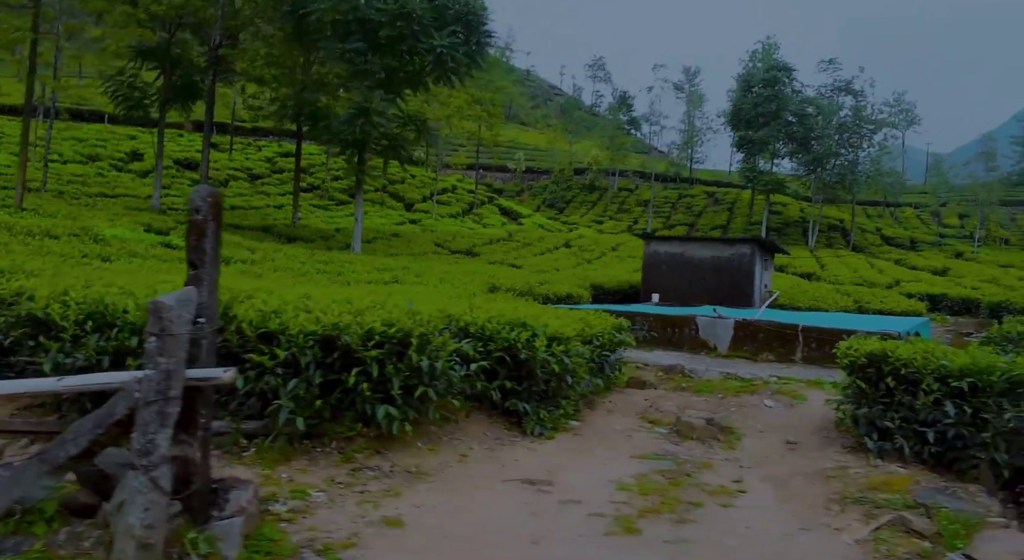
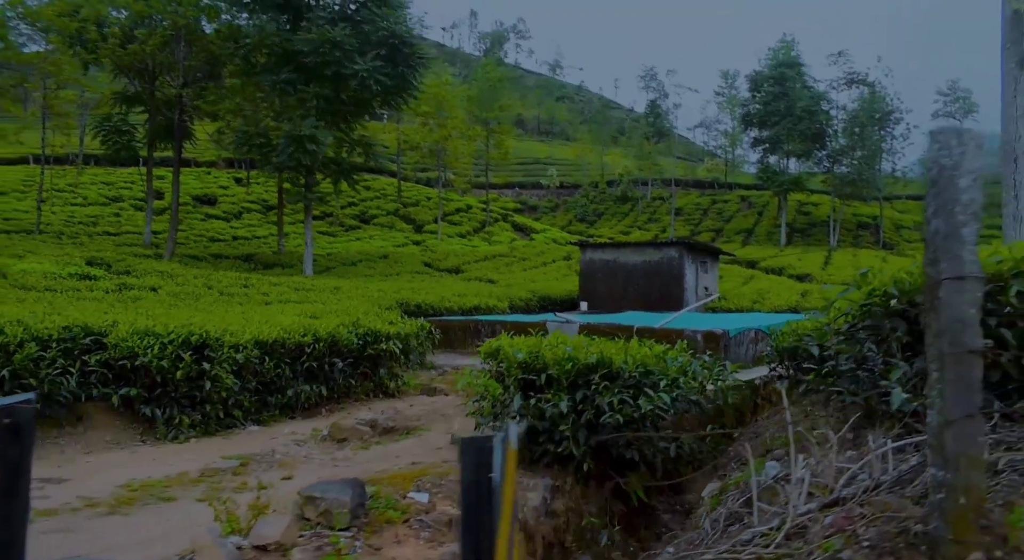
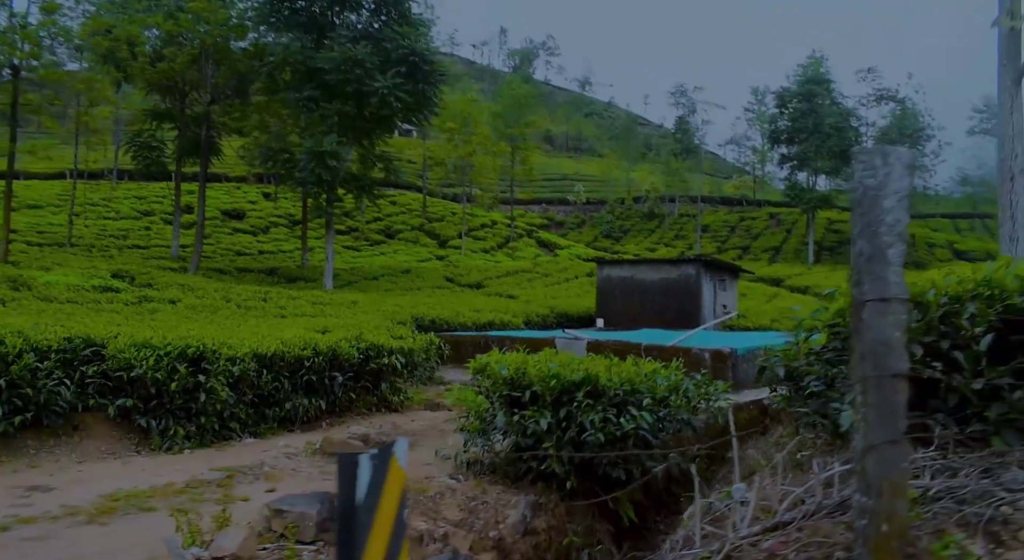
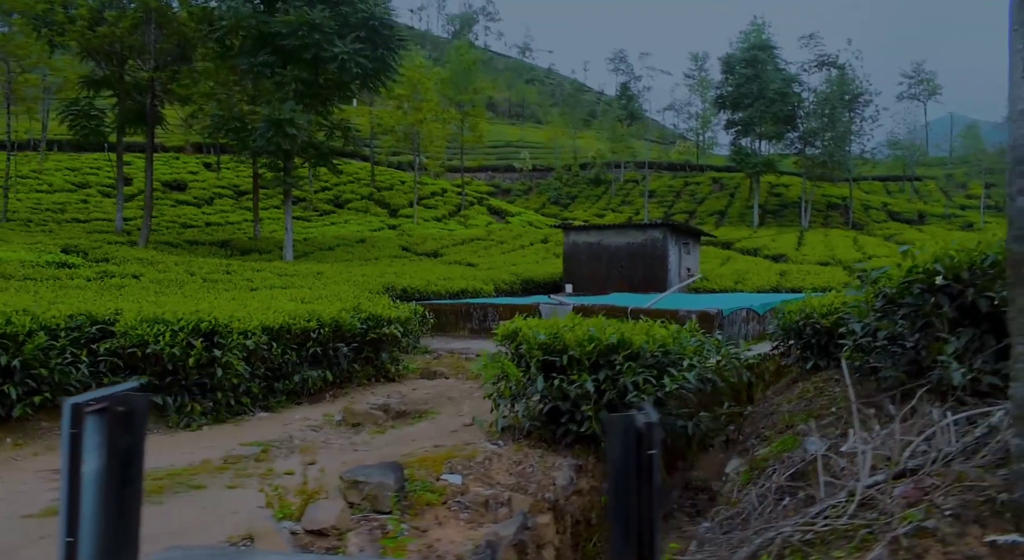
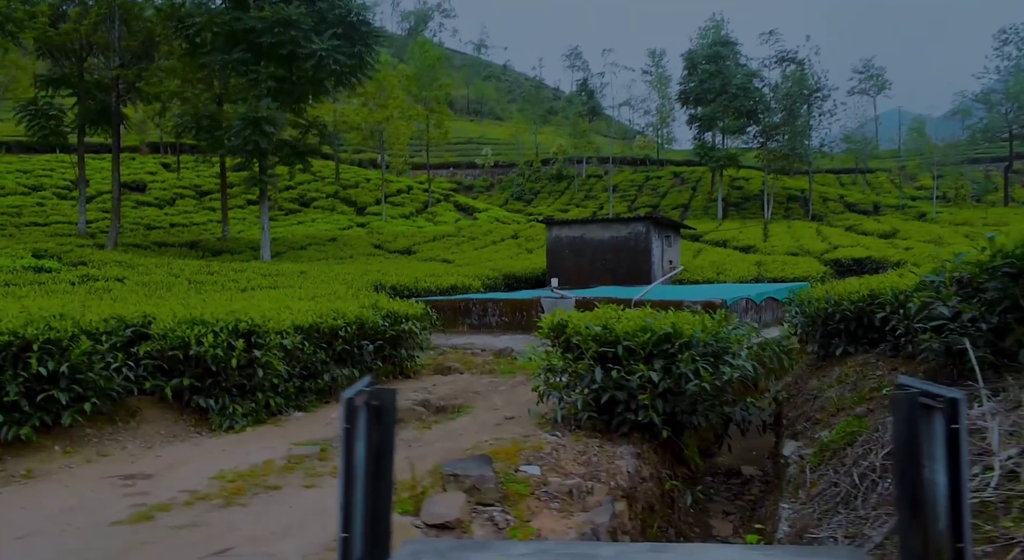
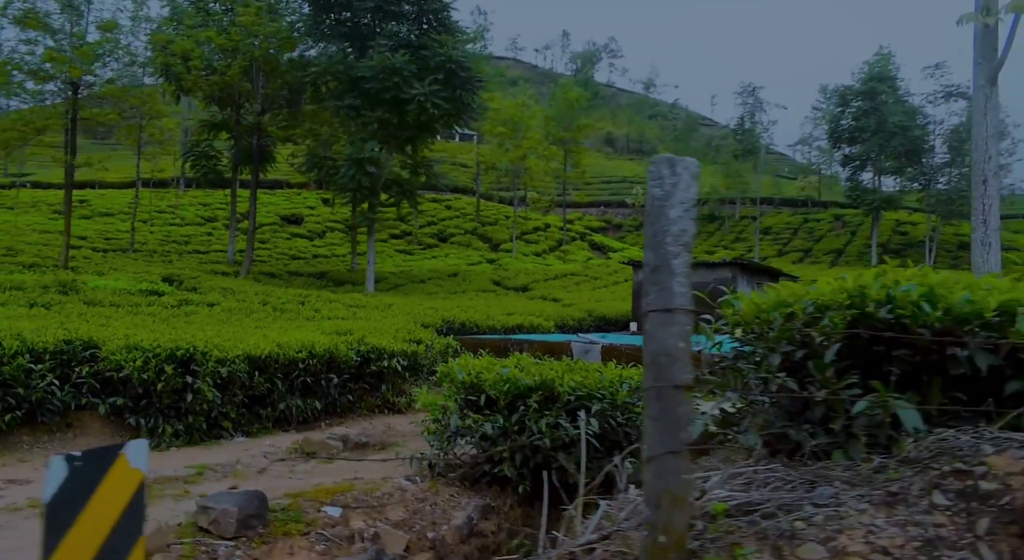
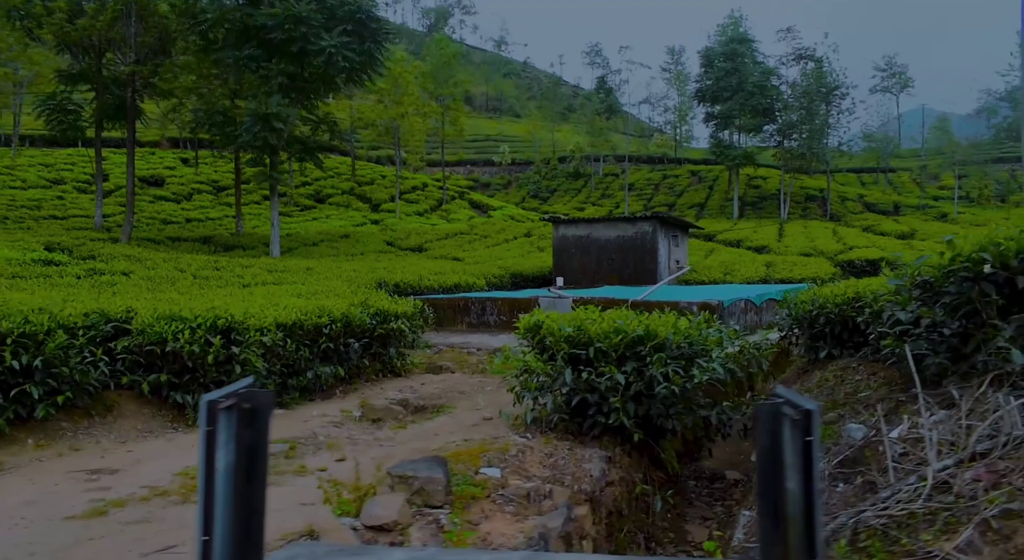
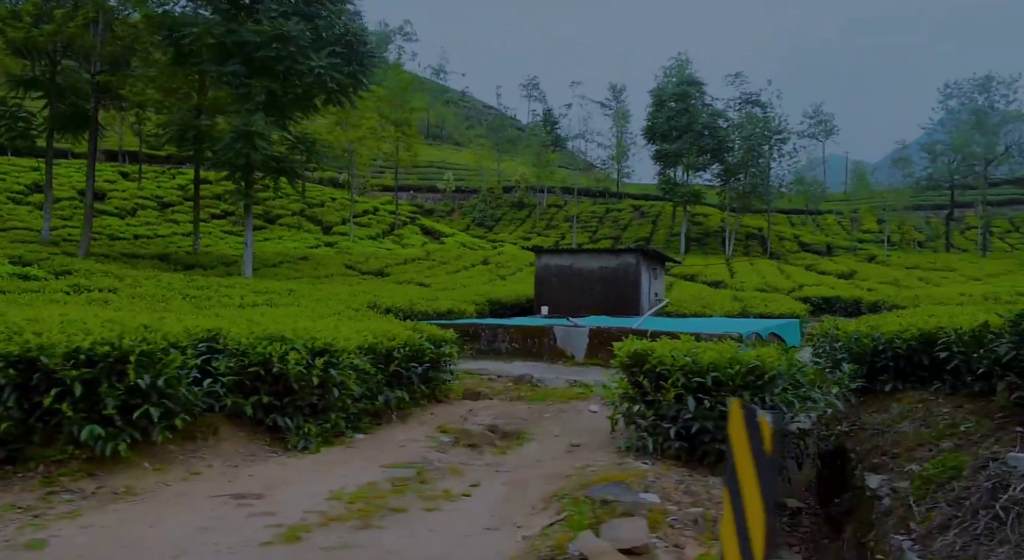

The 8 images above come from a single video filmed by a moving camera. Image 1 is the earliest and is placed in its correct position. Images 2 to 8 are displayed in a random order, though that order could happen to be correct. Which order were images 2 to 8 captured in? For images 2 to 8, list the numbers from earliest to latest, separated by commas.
8, 5, 7, 4, 2, 3, 6
